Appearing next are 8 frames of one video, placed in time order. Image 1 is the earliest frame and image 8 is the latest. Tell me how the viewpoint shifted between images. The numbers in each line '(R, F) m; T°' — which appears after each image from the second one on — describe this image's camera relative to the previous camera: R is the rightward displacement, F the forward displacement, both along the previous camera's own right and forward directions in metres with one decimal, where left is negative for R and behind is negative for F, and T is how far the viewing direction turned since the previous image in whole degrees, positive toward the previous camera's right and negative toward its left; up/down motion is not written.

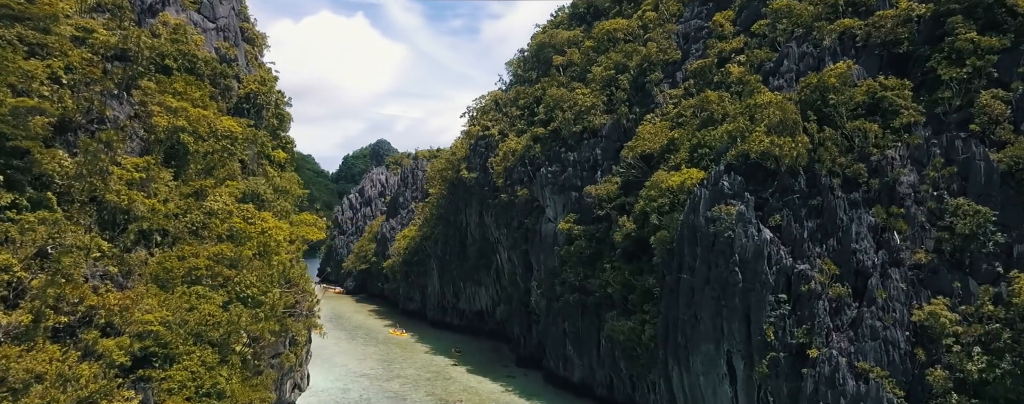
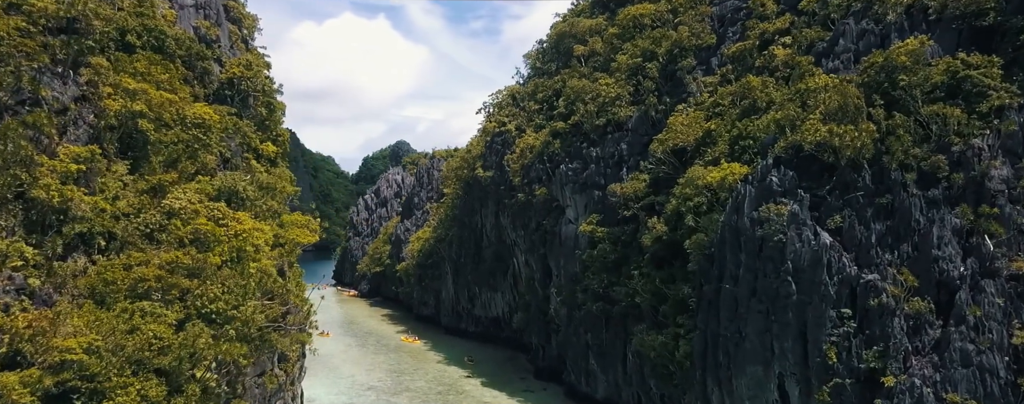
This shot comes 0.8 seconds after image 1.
(+0.1, +2.5) m; -2°
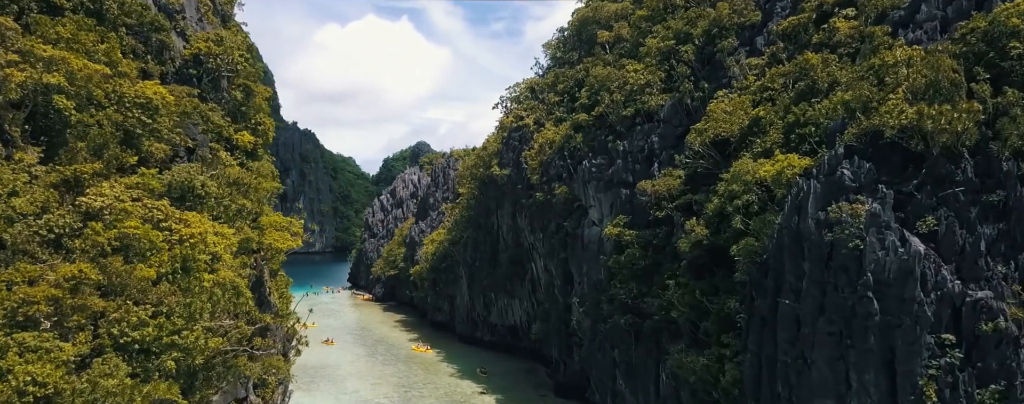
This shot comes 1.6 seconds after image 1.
(+0.1, +3.0) m; -2°
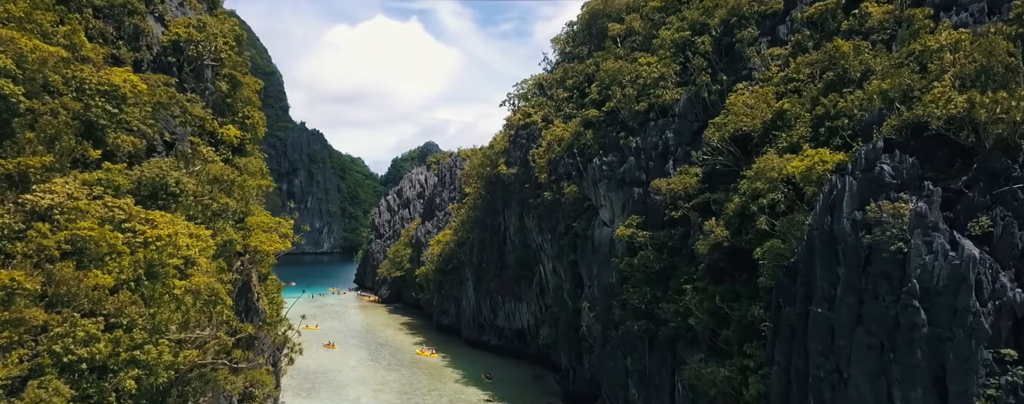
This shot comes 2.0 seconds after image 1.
(+0.1, +1.3) m; -1°
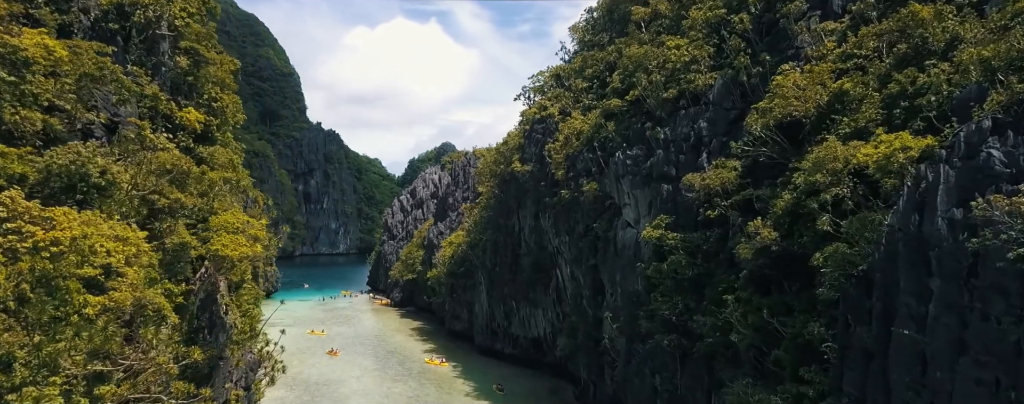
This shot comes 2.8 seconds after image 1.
(+0.1, +2.6) m; -2°
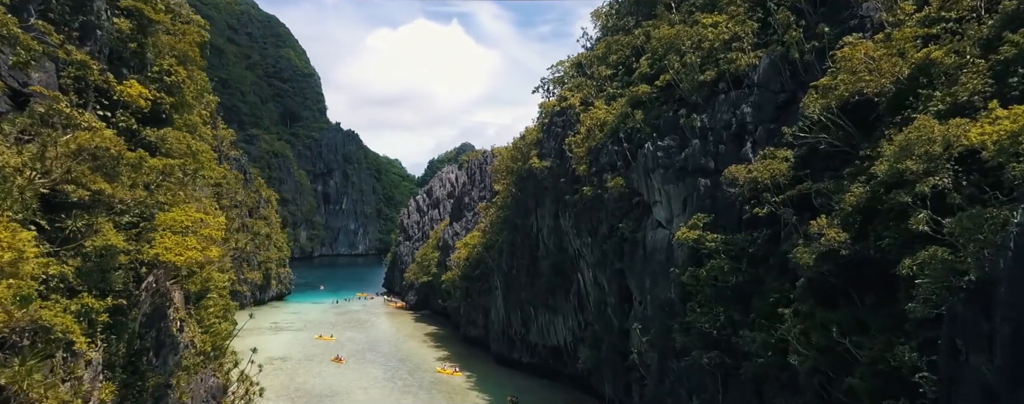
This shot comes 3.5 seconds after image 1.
(+0.1, +2.6) m; -2°
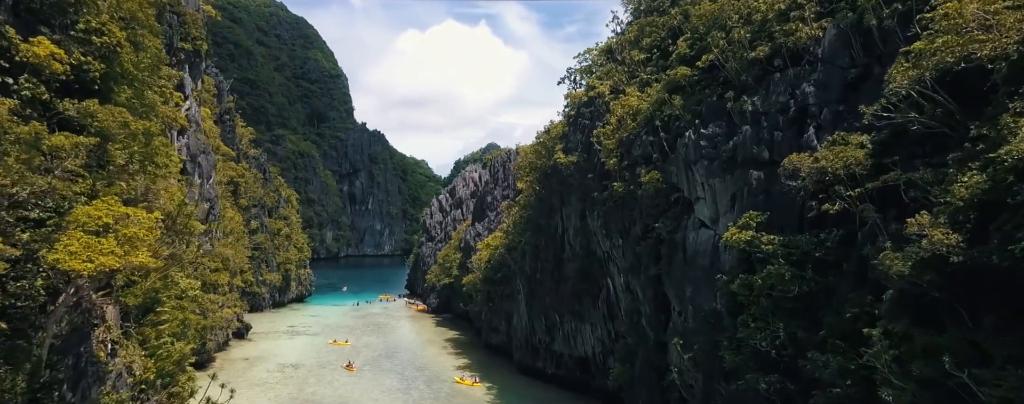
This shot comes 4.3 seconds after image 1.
(+0.2, +2.6) m; -2°
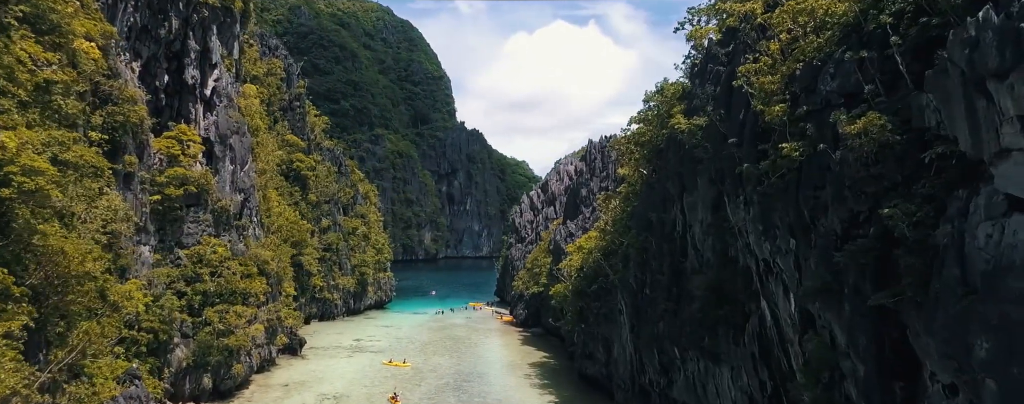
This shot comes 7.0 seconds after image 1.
(+0.2, +9.9) m; -10°
